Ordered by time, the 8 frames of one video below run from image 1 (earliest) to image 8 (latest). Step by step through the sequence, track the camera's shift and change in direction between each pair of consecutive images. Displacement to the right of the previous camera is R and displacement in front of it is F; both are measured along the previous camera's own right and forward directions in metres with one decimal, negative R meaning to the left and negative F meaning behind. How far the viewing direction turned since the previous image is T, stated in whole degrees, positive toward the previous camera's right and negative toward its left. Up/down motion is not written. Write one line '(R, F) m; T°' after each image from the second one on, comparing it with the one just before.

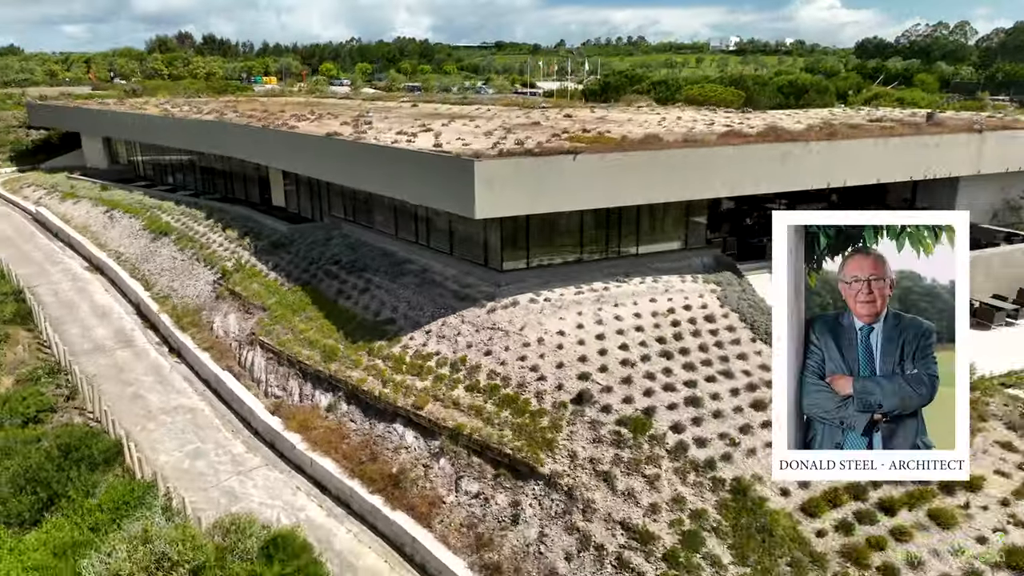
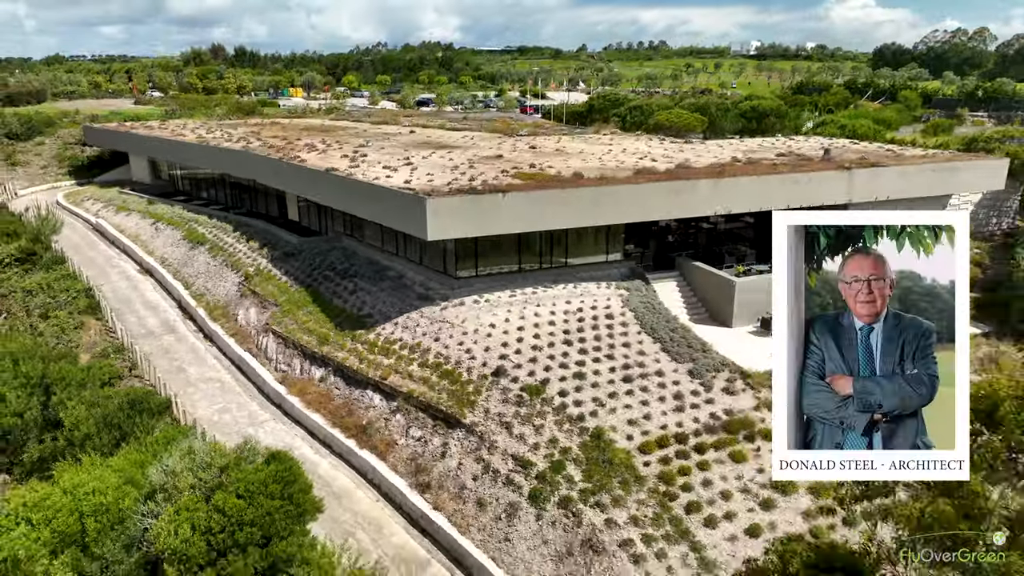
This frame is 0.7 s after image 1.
(+1.3, -2.9) m; -2°
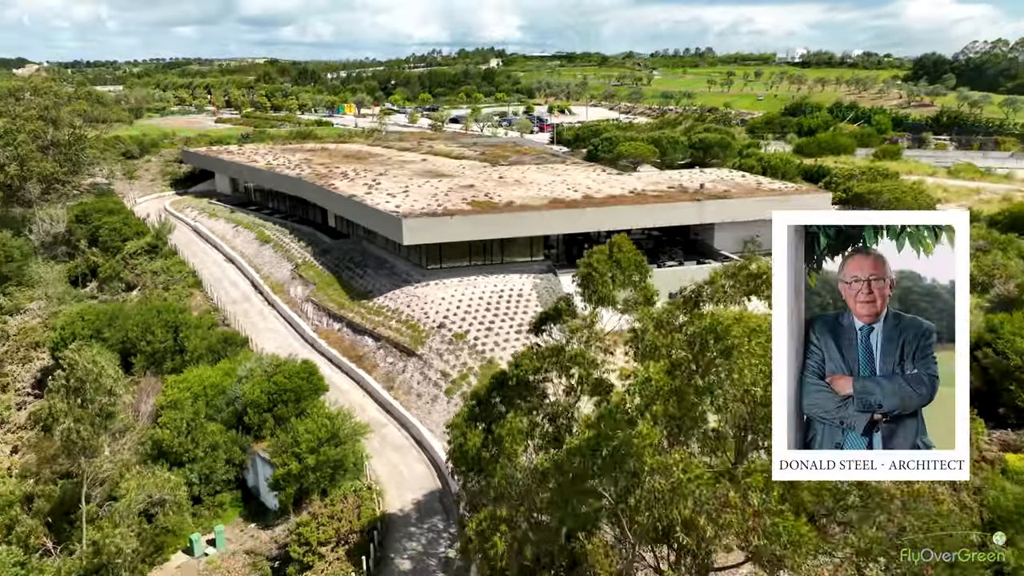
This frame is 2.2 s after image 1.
(+2.9, -6.8) m; -4°
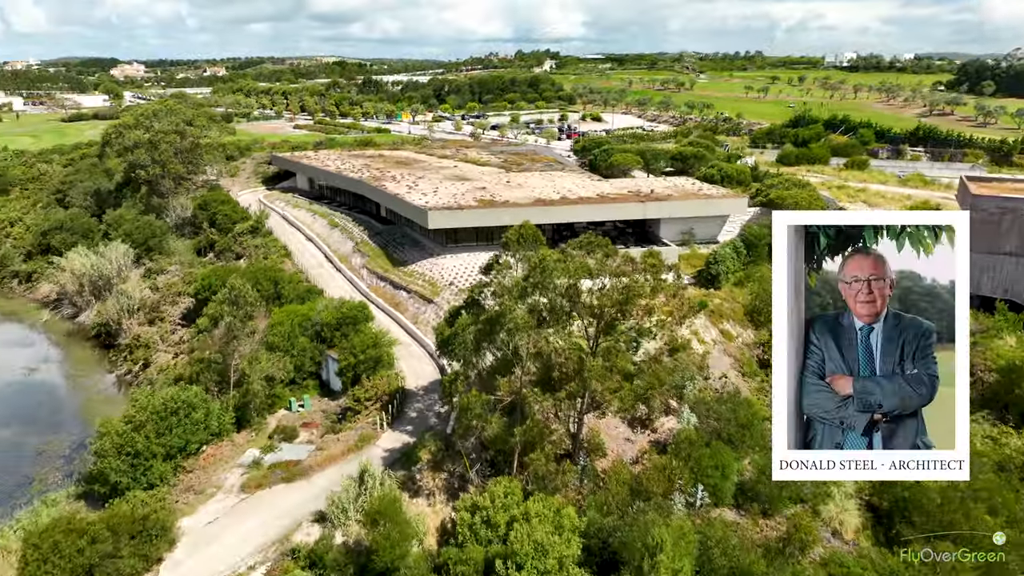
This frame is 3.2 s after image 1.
(+2.6, -8.1) m; -5°
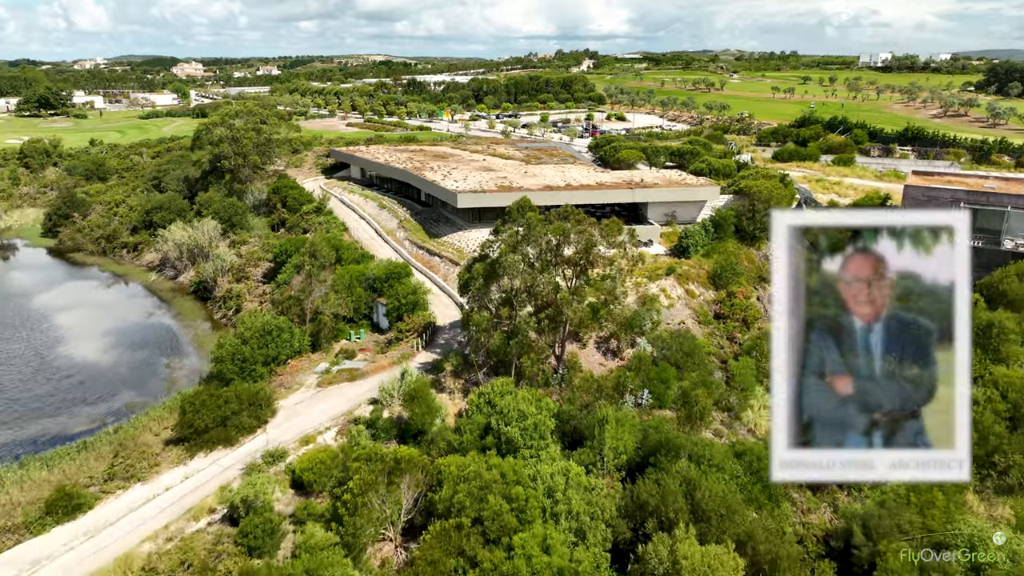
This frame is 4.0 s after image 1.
(+1.4, -6.7) m; -3°
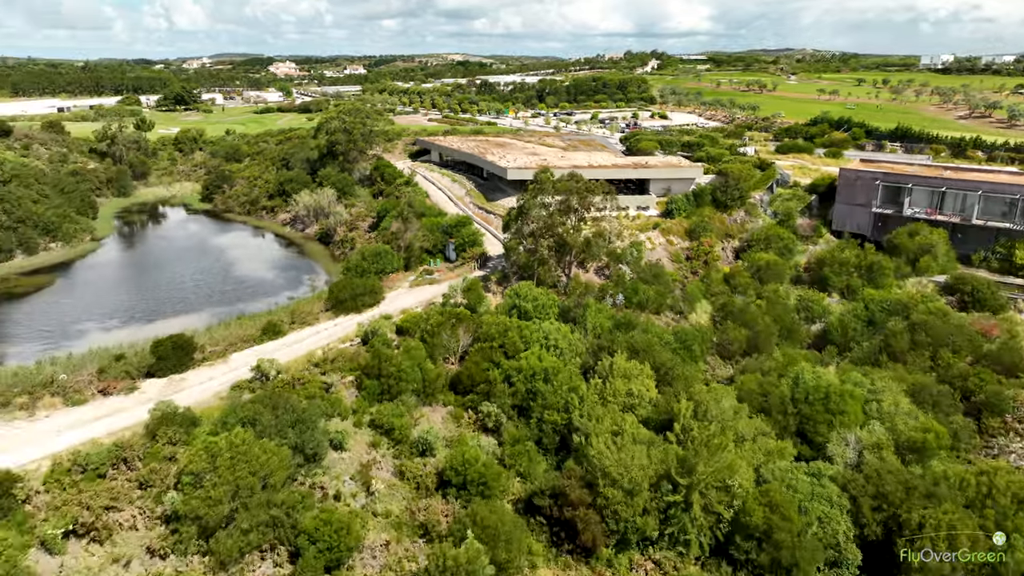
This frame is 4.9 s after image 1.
(+2.5, -13.0) m; -6°
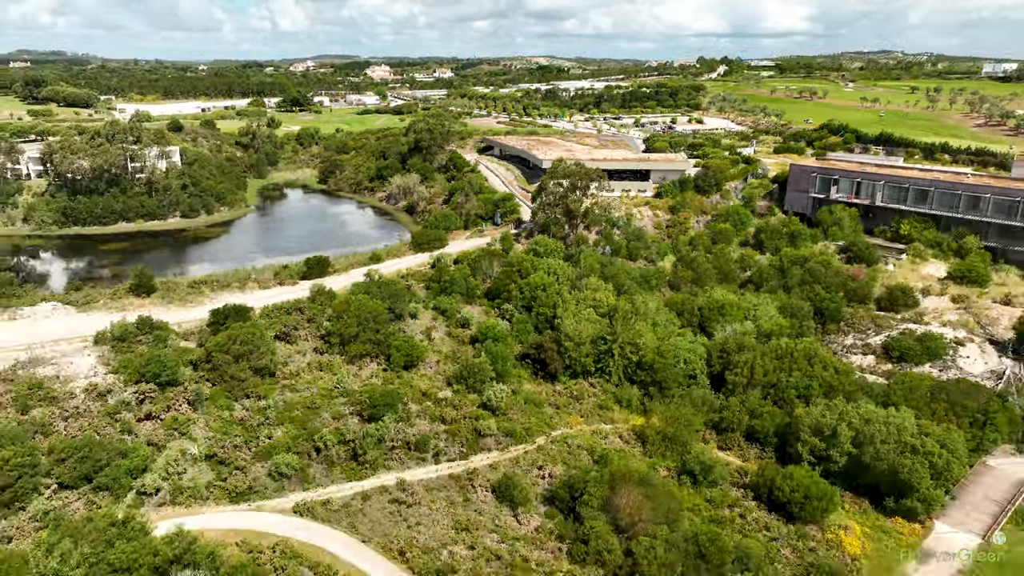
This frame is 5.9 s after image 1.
(+4.5, -16.8) m; -7°
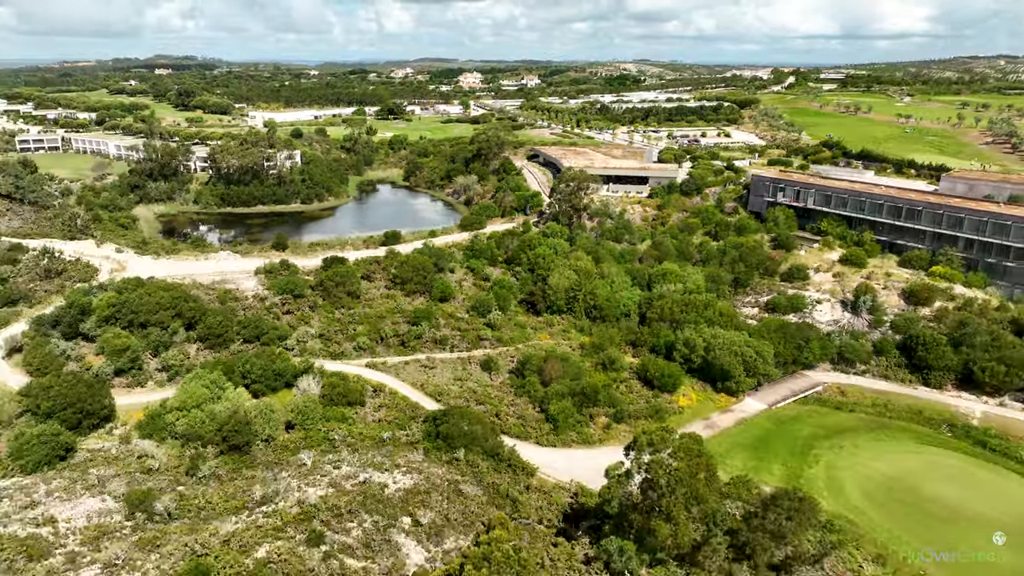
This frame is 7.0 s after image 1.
(+7.5, -19.7) m; -7°
